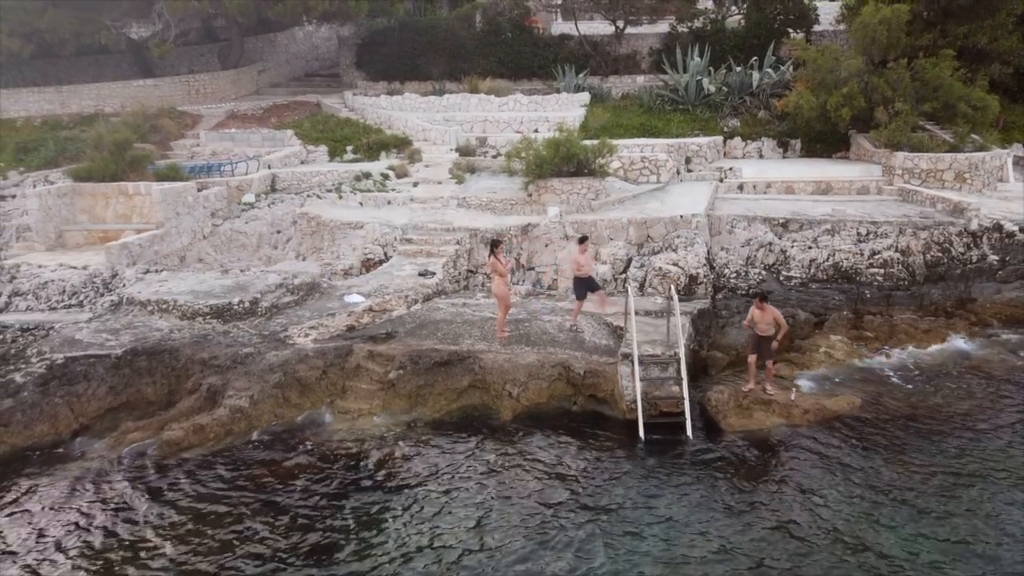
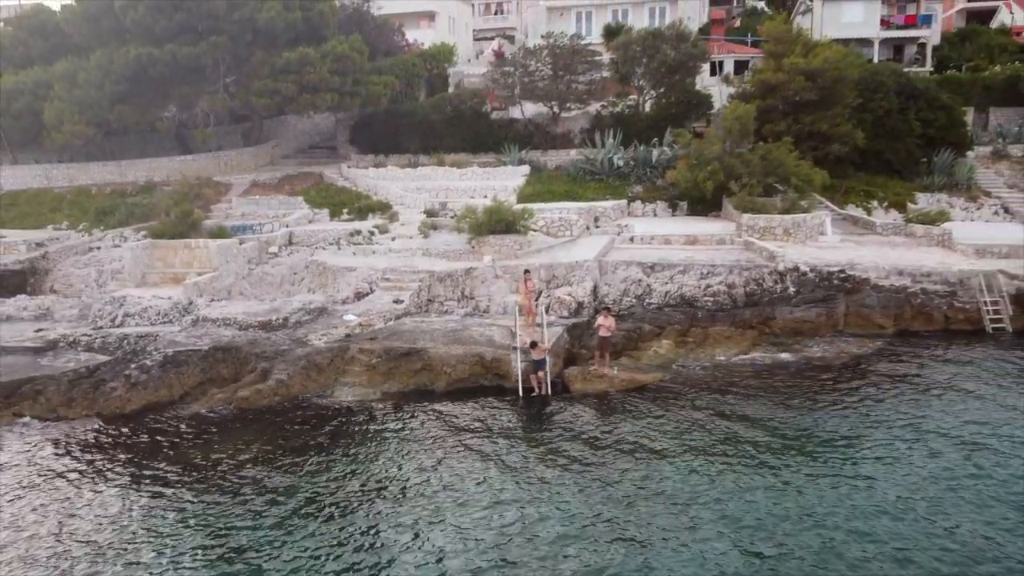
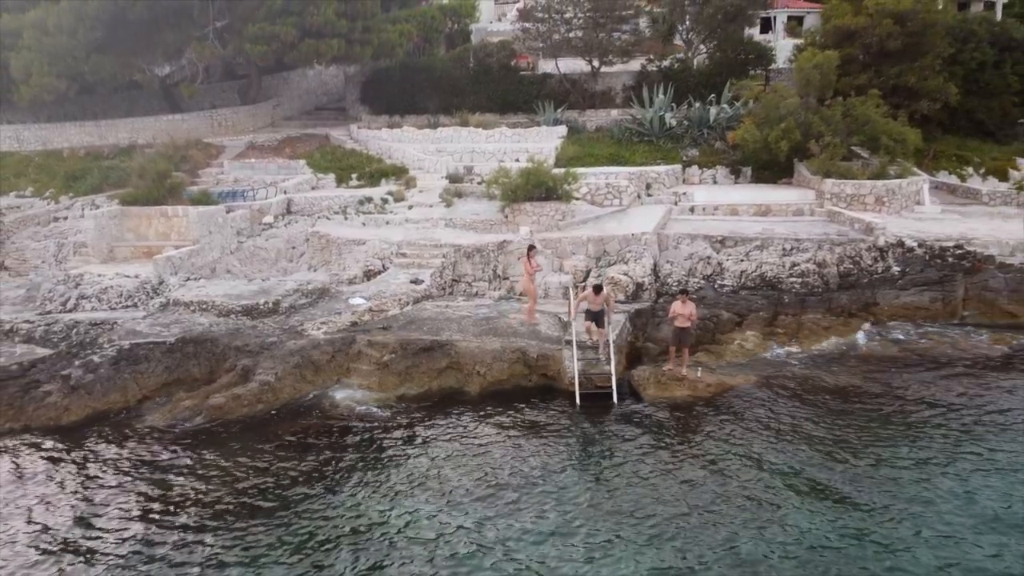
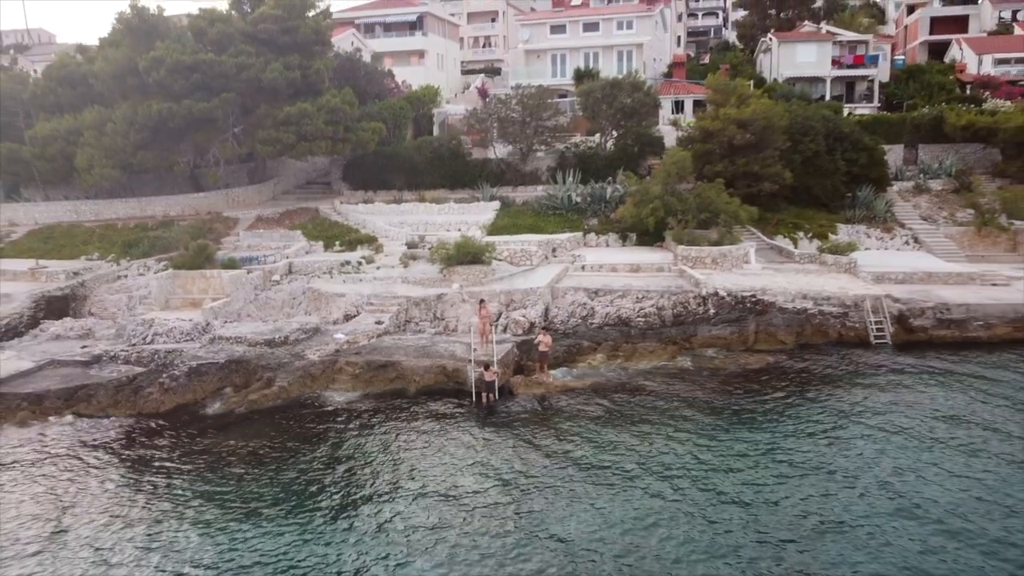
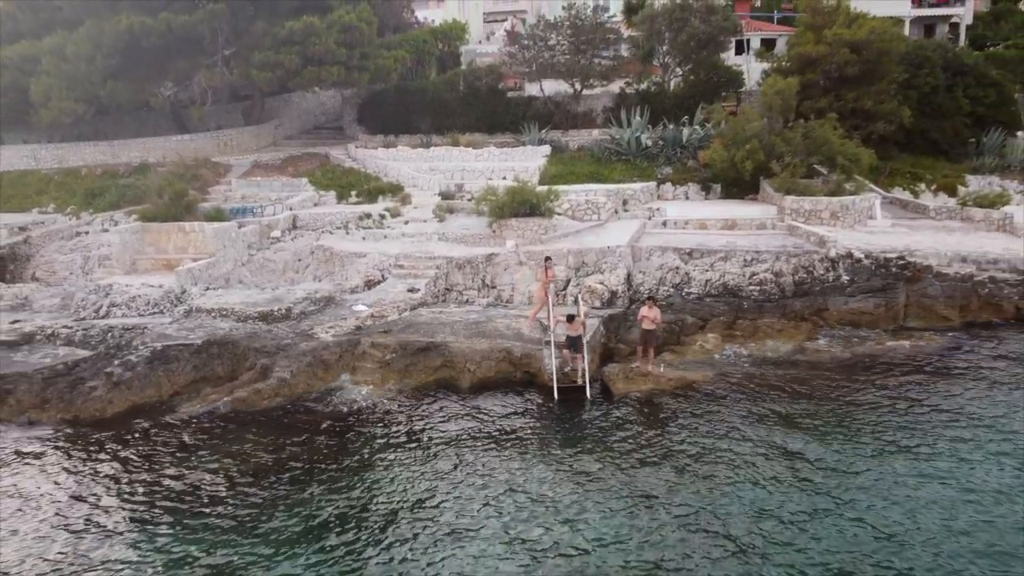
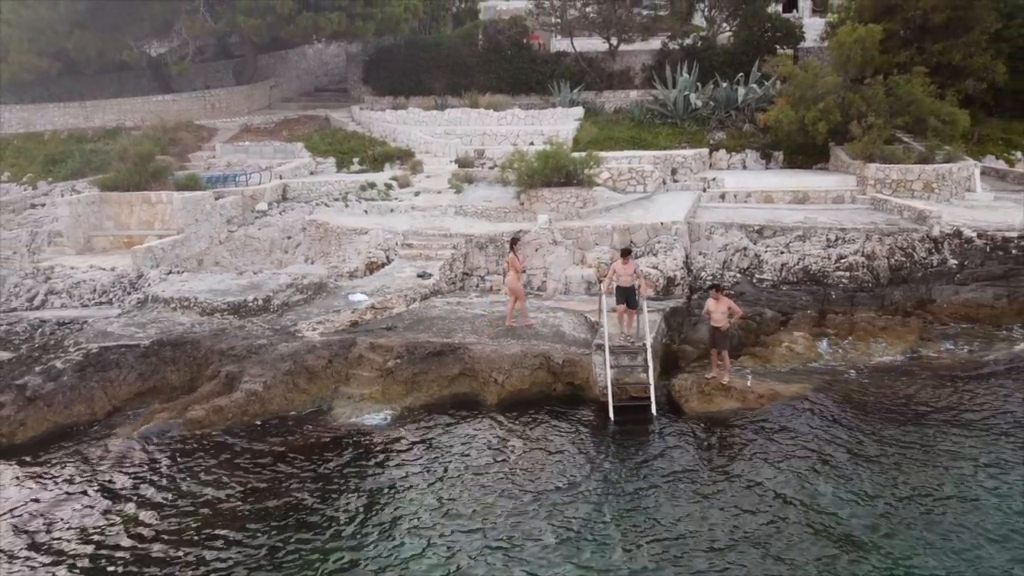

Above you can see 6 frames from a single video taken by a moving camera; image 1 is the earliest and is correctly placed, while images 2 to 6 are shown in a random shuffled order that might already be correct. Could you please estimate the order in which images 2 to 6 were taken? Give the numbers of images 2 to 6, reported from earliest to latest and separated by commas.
6, 3, 5, 2, 4
